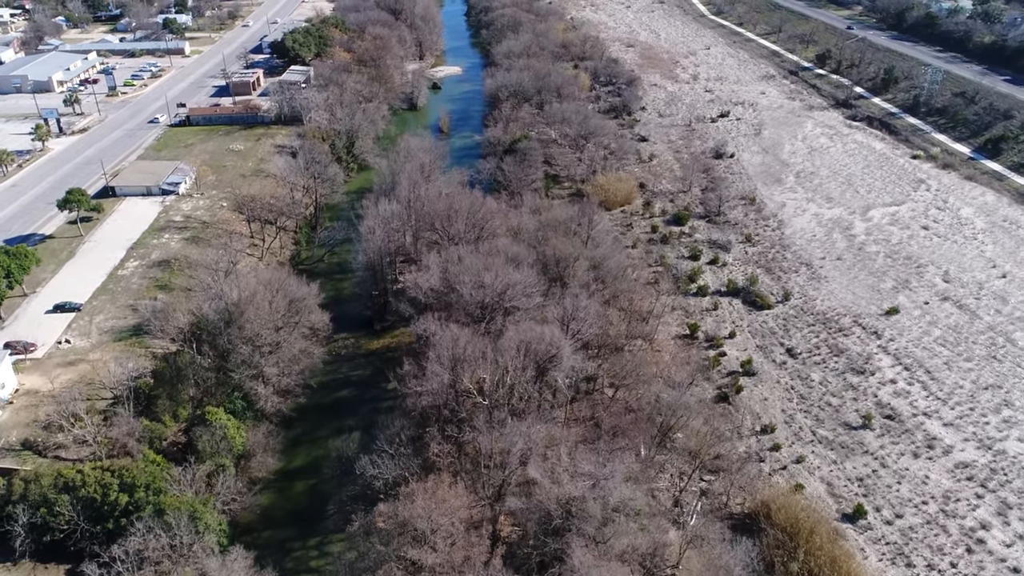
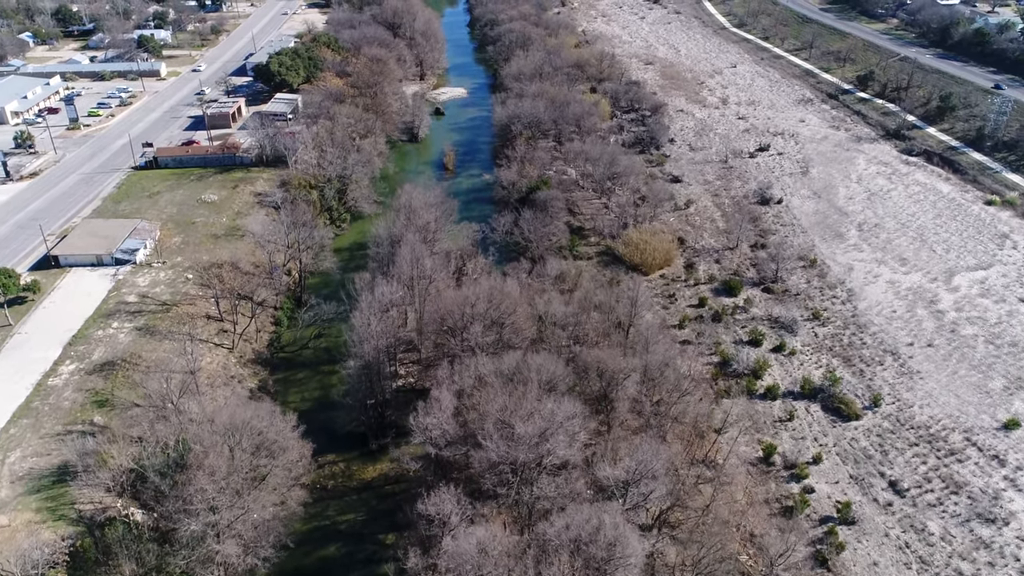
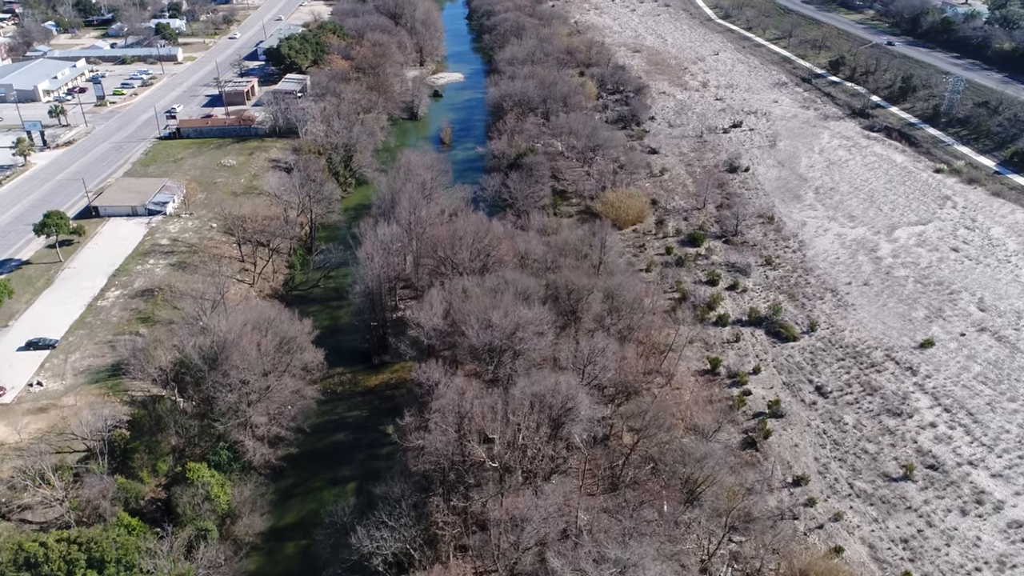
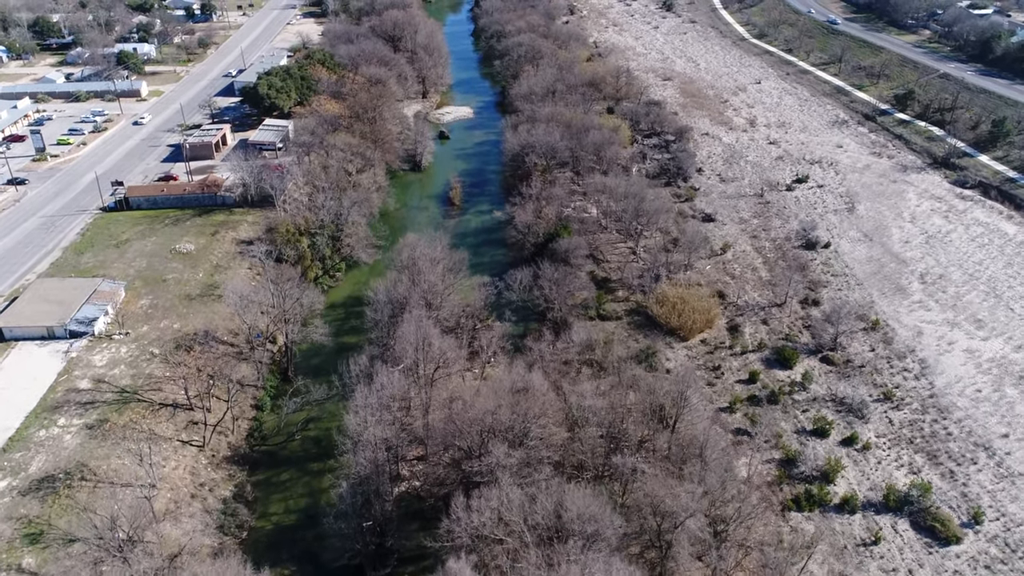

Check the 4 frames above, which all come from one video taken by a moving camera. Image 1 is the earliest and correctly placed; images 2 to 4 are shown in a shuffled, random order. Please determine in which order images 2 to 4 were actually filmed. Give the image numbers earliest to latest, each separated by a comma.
3, 2, 4
